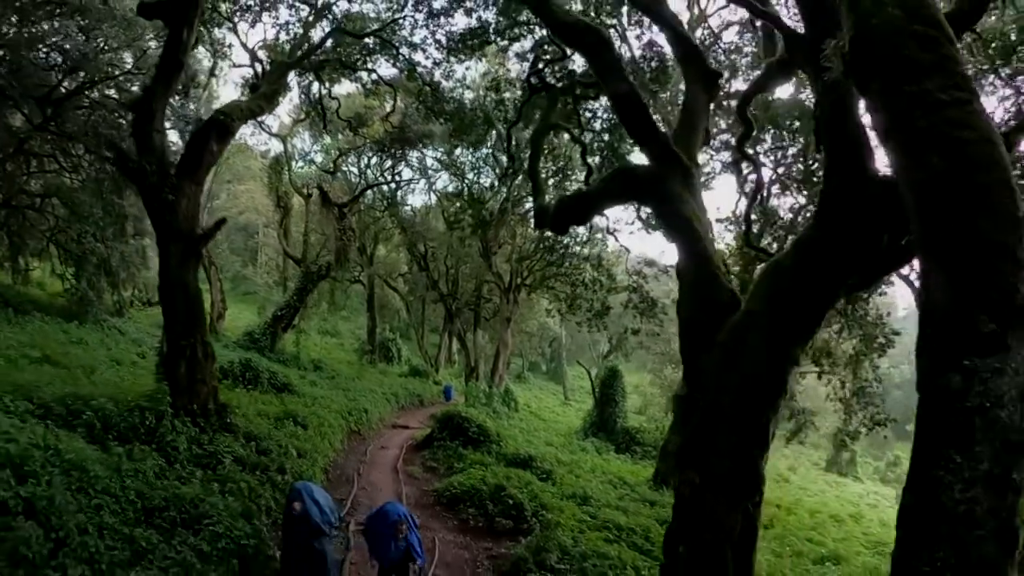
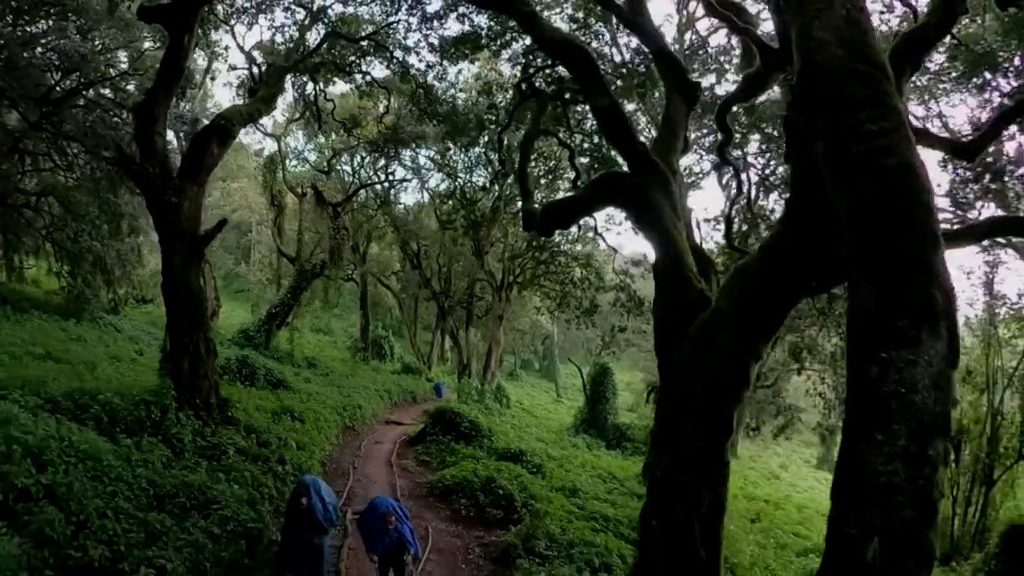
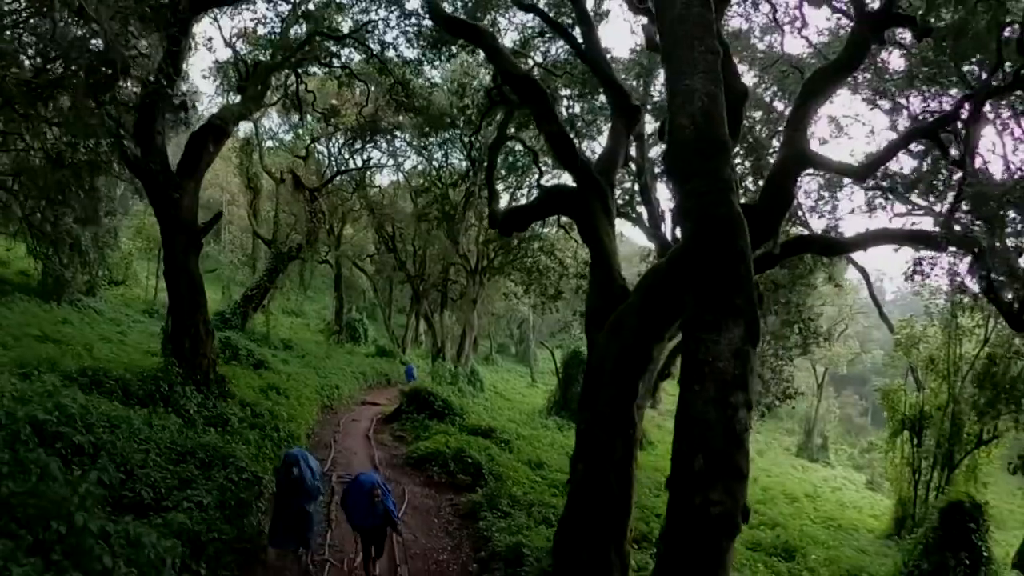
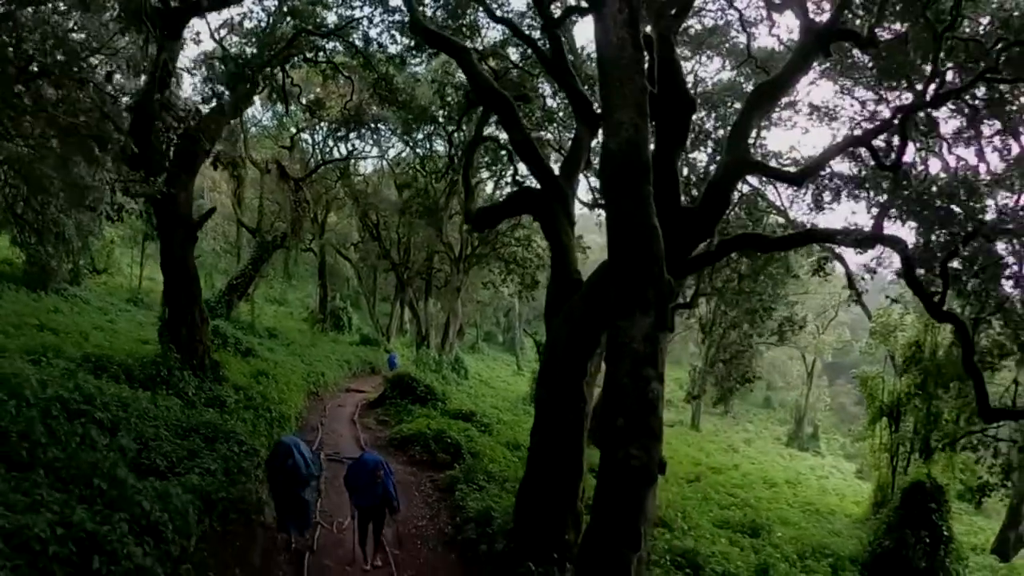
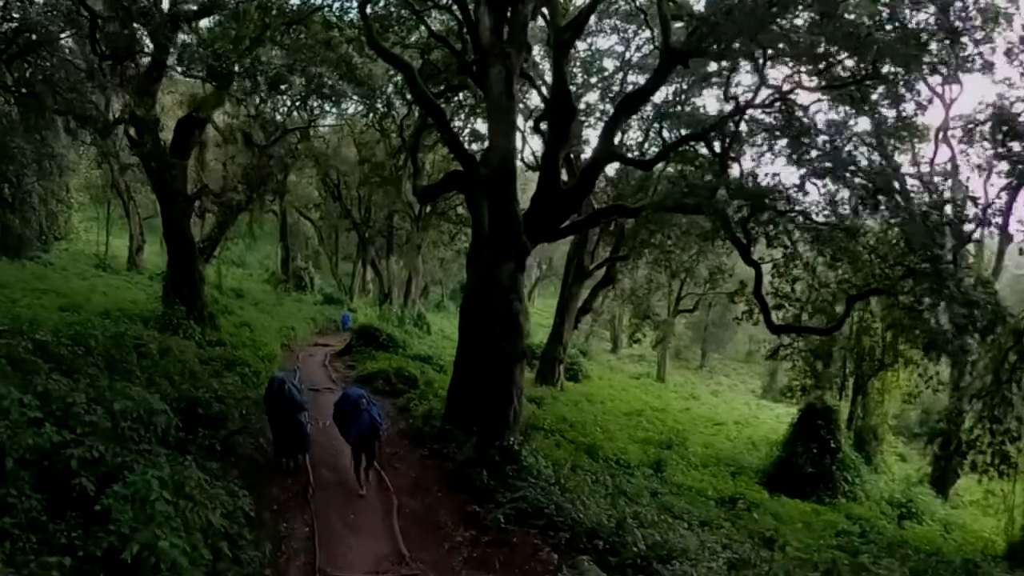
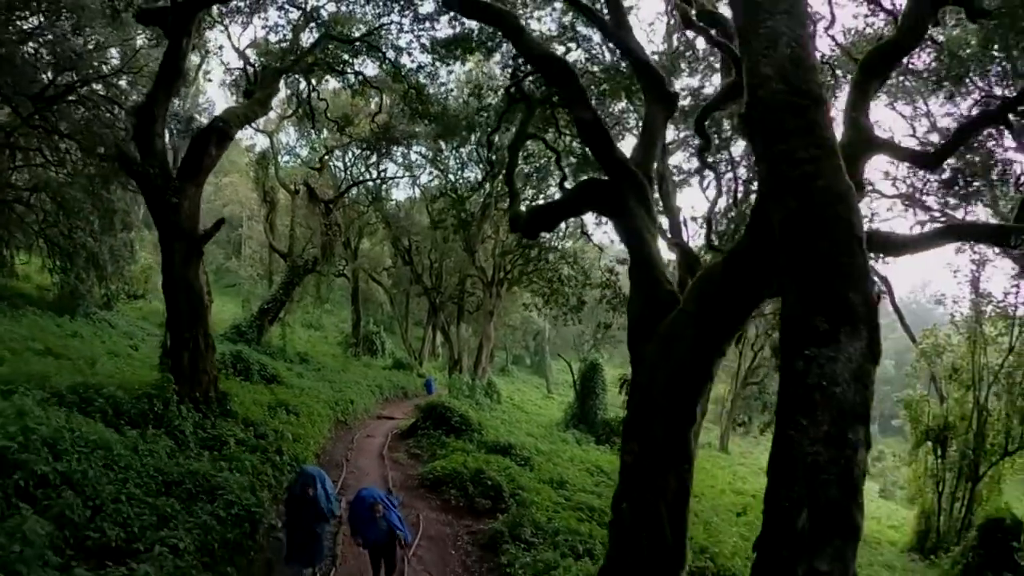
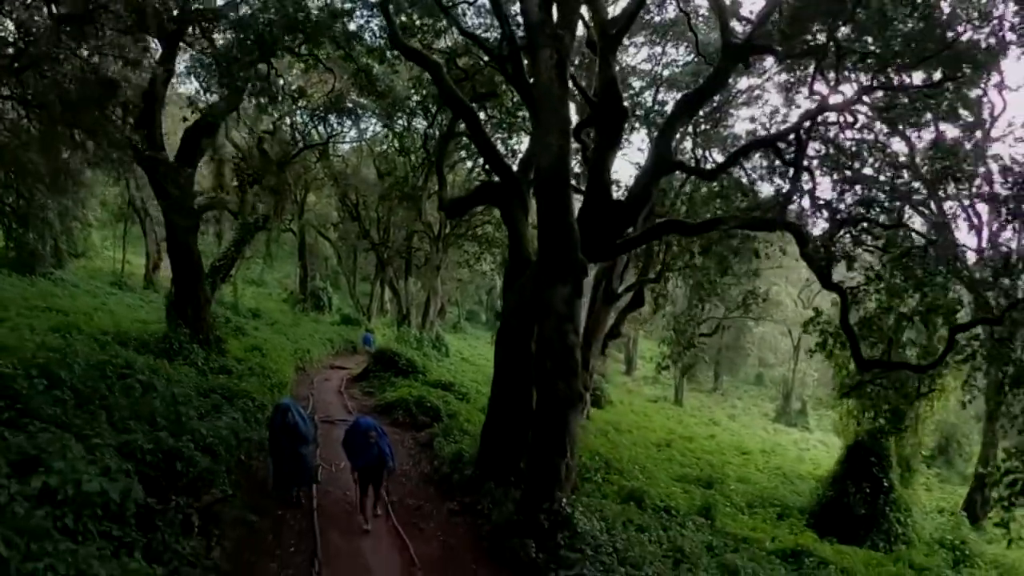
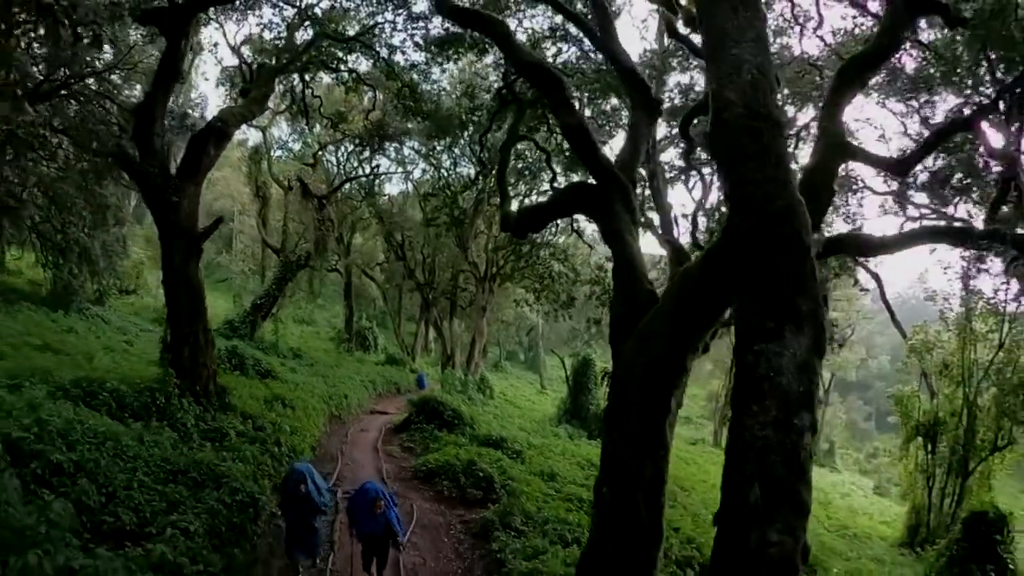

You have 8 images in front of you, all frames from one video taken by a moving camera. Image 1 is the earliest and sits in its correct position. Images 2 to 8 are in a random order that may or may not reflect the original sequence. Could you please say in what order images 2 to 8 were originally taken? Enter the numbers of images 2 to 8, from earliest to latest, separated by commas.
2, 6, 8, 3, 4, 7, 5
